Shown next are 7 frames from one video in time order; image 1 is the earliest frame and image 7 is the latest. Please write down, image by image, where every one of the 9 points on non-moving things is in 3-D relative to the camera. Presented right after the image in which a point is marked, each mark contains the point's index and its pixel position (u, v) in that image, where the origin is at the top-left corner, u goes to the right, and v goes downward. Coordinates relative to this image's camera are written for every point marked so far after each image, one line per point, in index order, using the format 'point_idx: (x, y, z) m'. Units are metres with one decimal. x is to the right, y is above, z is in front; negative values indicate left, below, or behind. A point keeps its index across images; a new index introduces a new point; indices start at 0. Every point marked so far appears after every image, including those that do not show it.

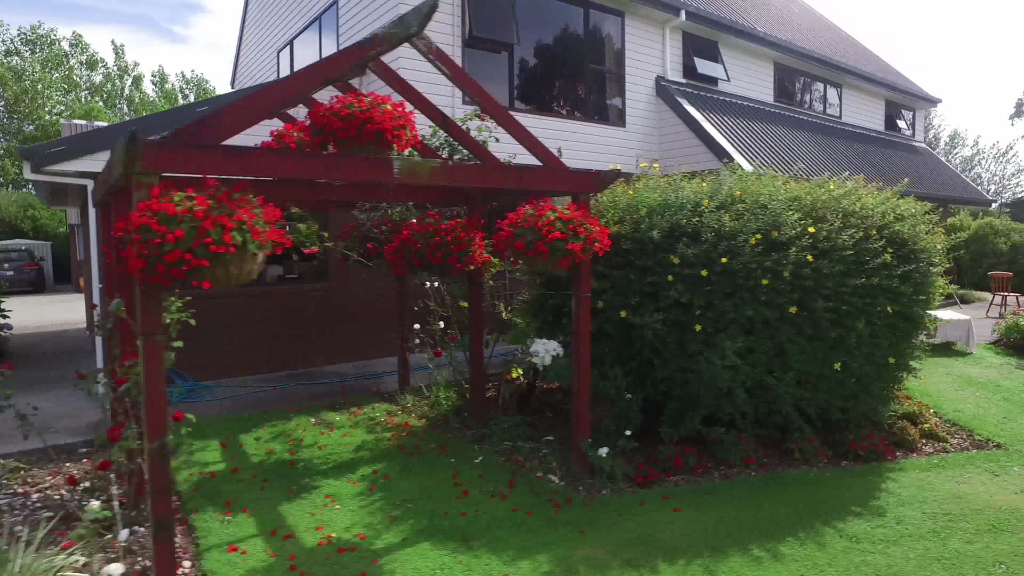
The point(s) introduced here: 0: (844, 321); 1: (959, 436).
0: (+2.6, -0.3, +5.1) m
1: (+4.1, -1.4, +6.1) m
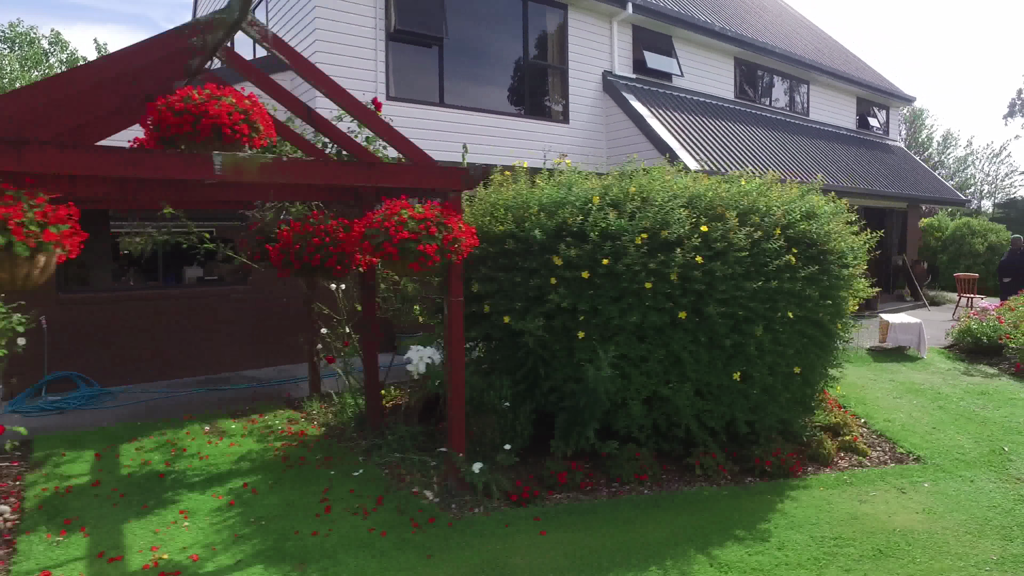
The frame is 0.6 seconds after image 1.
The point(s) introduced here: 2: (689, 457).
0: (+1.6, -0.3, +4.8) m
1: (+3.2, -1.4, +5.7) m
2: (+1.4, -1.3, +5.2) m
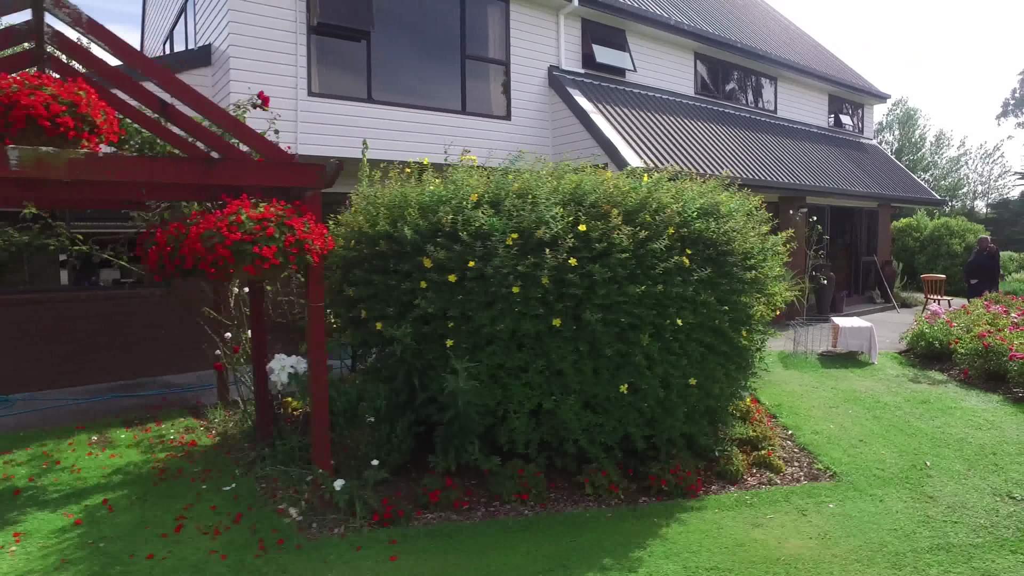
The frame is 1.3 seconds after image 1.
0: (+0.7, -0.3, +4.5) m
1: (+2.3, -1.4, +5.4) m
2: (+0.5, -1.4, +4.8) m
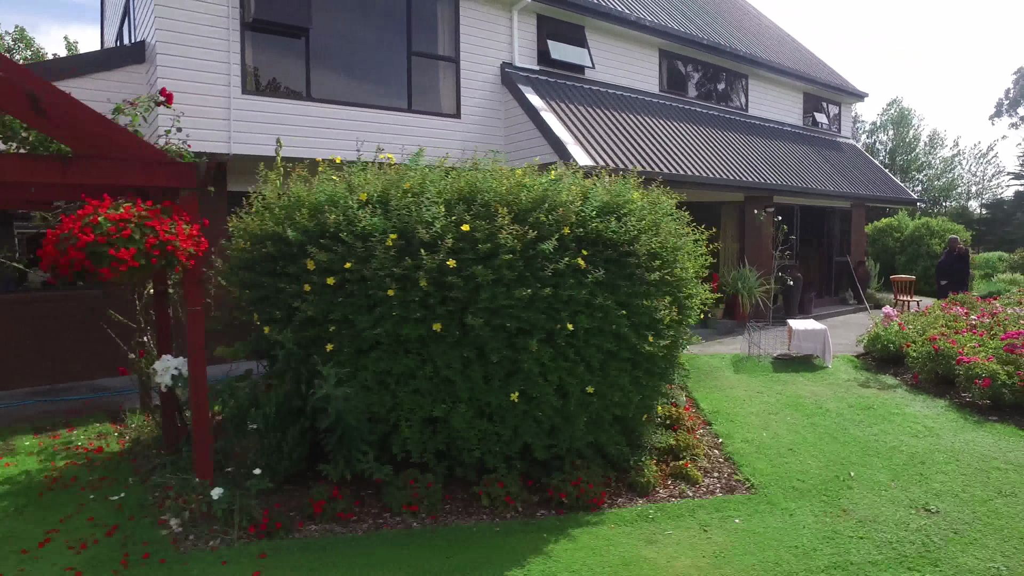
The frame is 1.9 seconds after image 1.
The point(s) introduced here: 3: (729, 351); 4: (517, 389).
0: (0.0, -0.3, +4.2) m
1: (+1.6, -1.5, +5.1) m
2: (-0.2, -1.4, +4.6) m
3: (+3.1, -0.9, +9.2) m
4: (0.0, -0.7, +4.3) m
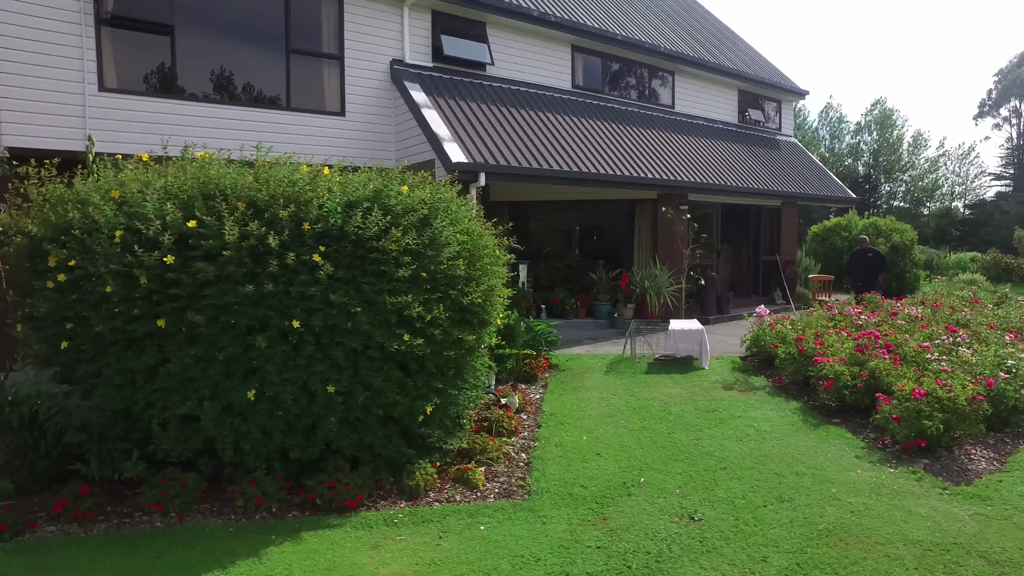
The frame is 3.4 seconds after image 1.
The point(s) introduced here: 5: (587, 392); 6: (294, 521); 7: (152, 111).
0: (-1.6, -0.3, +4.1) m
1: (-0.1, -1.4, +5.0) m
2: (-1.9, -1.4, +4.5) m
3: (+1.4, -0.9, +9.1) m
4: (-1.6, -0.6, +4.2) m
5: (+0.8, -1.1, +7.3) m
6: (-1.4, -1.5, +4.3) m
7: (-4.4, +2.1, +7.9) m
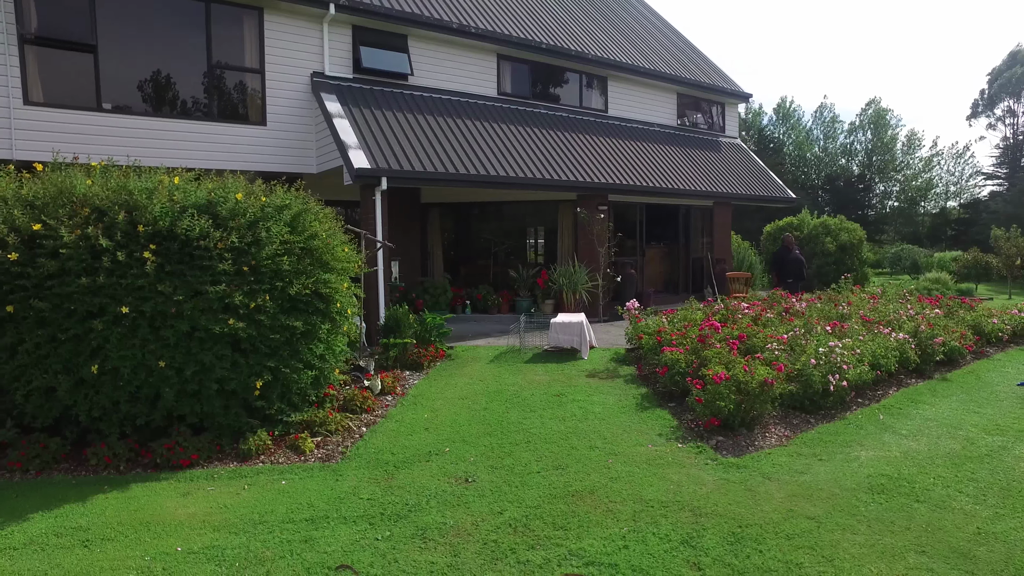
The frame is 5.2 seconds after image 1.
0: (-3.2, -0.3, +4.9) m
1: (-1.6, -1.4, +5.8) m
2: (-3.4, -1.3, +5.3) m
3: (0.0, -0.8, +9.8) m
4: (-3.1, -0.6, +5.0) m
5: (-0.6, -1.1, +8.0) m
6: (-2.9, -1.5, +5.1) m
7: (-5.8, +2.2, +8.7) m
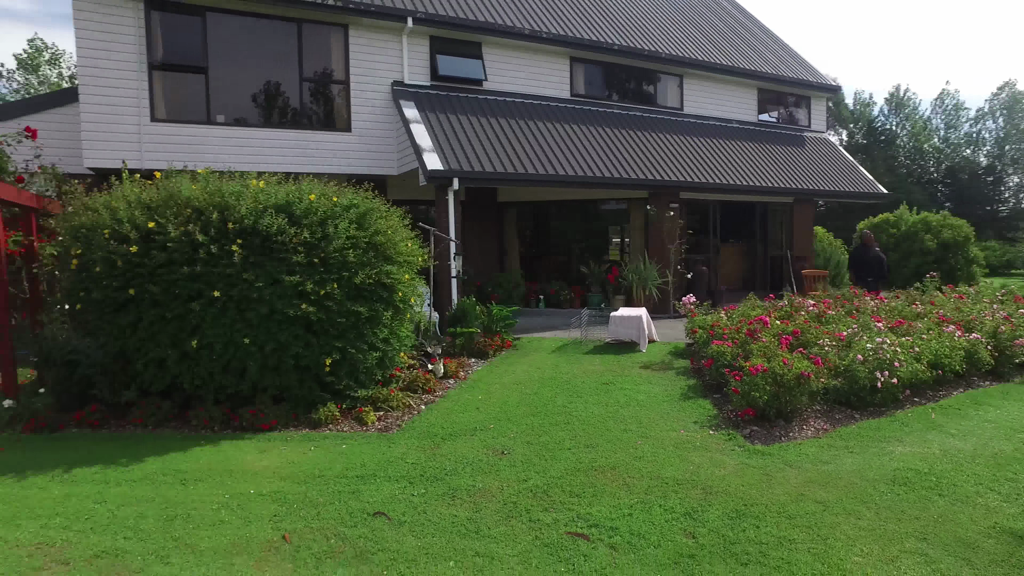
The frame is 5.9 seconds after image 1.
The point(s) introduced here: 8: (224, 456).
0: (-2.9, -0.2, +5.9) m
1: (-1.2, -1.3, +6.5) m
2: (-3.1, -1.2, +6.3) m
3: (+1.0, -0.7, +10.2) m
4: (-2.8, -0.5, +5.9) m
5: (+0.1, -1.0, +8.5) m
6: (-2.6, -1.4, +6.0) m
7: (-4.8, +2.4, +10.1) m
8: (-2.4, -1.4, +5.4) m
